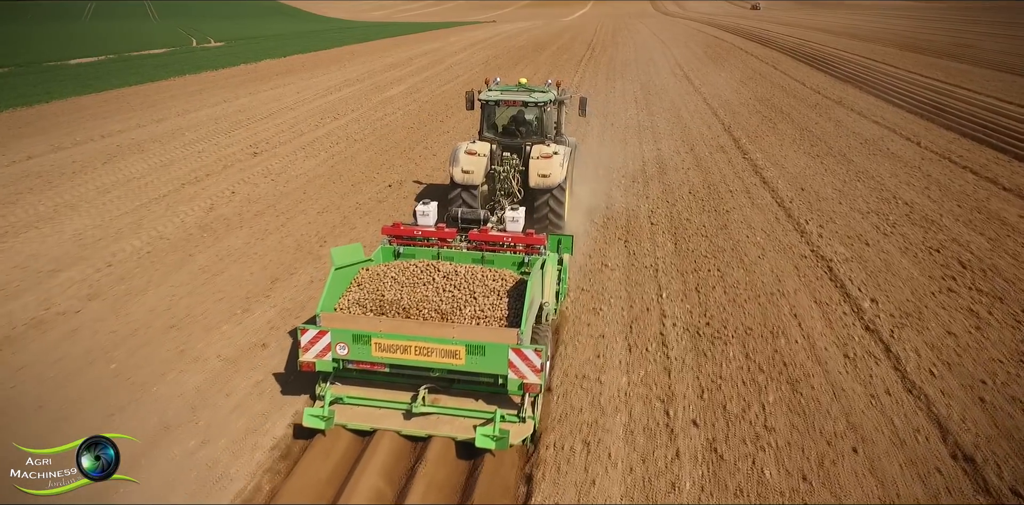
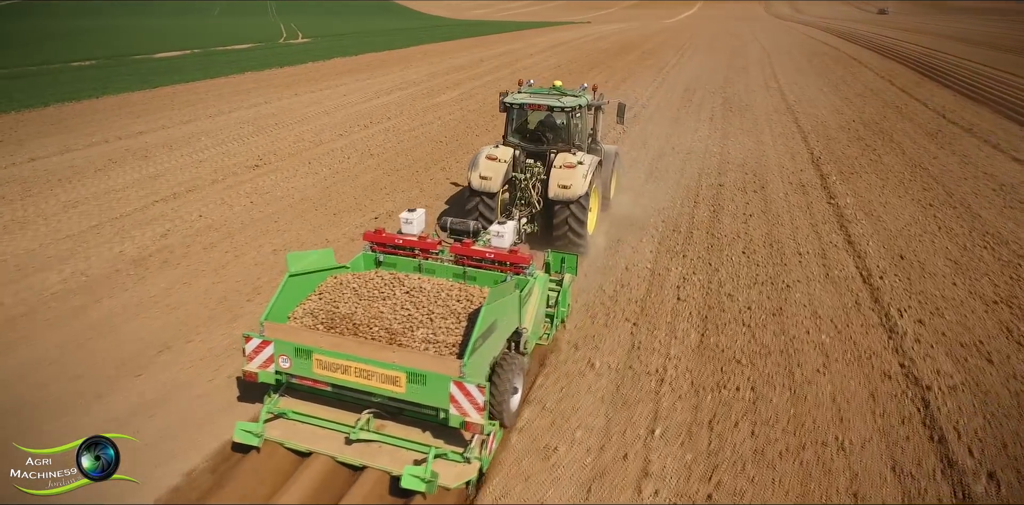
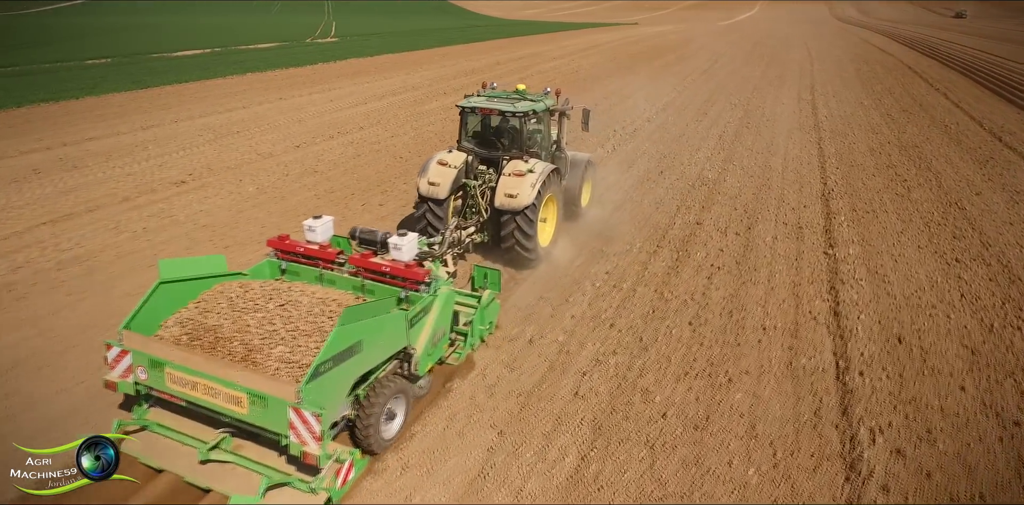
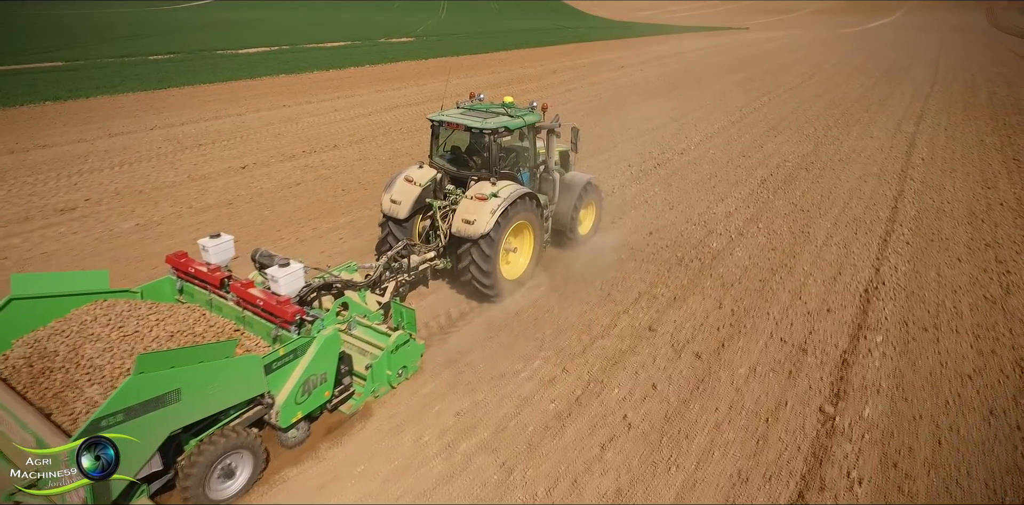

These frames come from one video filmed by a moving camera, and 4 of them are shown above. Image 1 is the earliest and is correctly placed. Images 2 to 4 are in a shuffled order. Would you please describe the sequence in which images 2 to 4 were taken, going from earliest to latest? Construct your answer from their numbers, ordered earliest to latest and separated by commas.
2, 3, 4
